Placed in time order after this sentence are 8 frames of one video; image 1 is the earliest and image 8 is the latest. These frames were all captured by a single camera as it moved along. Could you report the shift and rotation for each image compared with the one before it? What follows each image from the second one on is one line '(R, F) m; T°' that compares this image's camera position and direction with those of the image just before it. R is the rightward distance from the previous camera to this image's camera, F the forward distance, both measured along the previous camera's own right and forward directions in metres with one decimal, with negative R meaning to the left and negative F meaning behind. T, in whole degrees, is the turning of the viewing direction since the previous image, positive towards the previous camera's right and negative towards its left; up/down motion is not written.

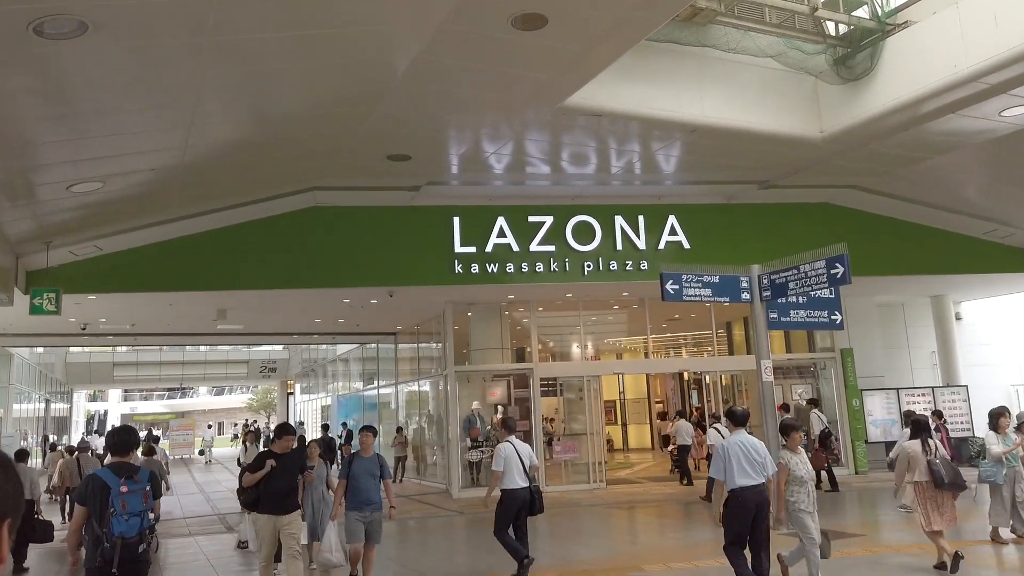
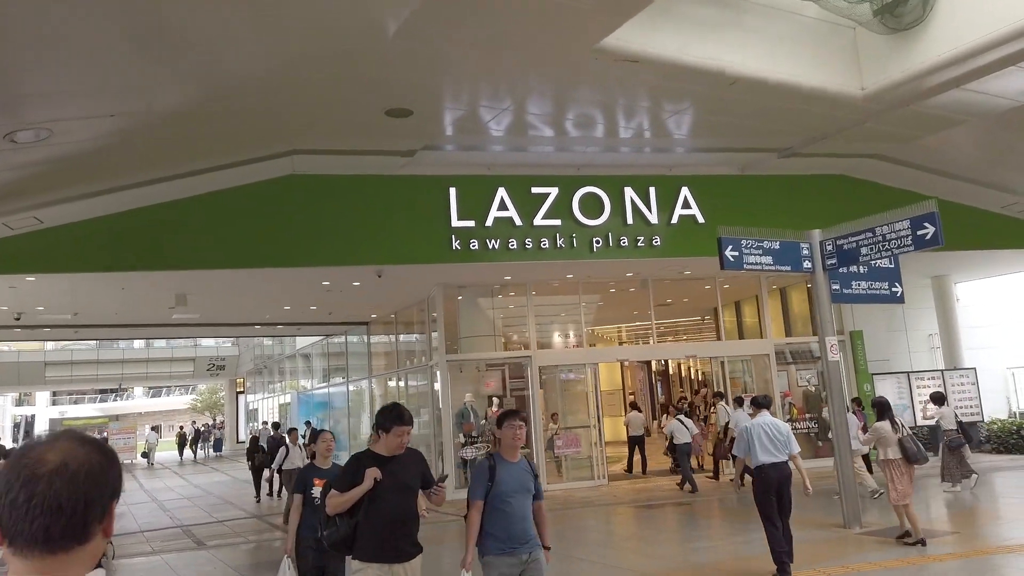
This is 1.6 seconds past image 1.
(-0.9, +1.3) m; +4°
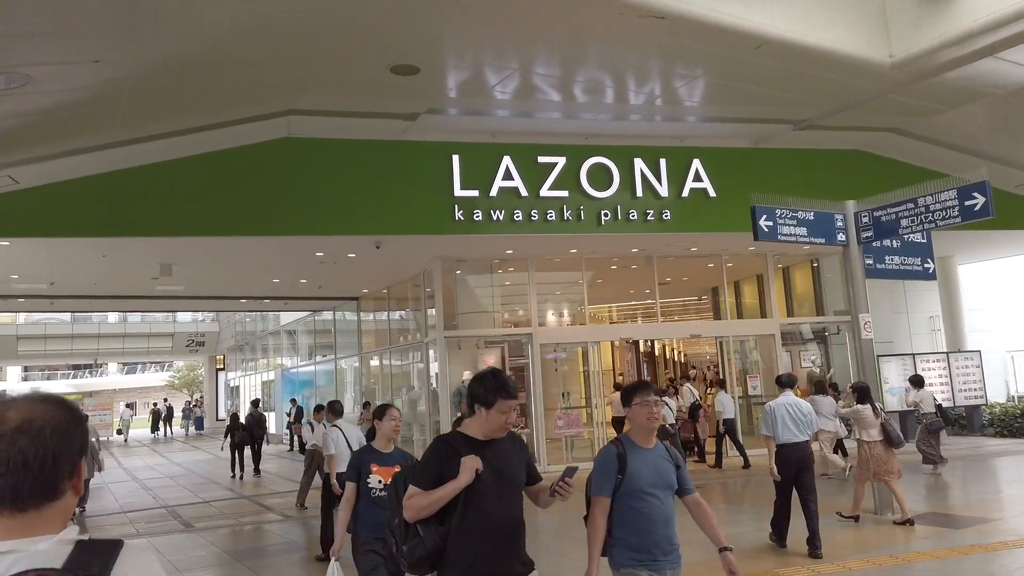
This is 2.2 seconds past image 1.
(-0.4, +0.5) m; +2°
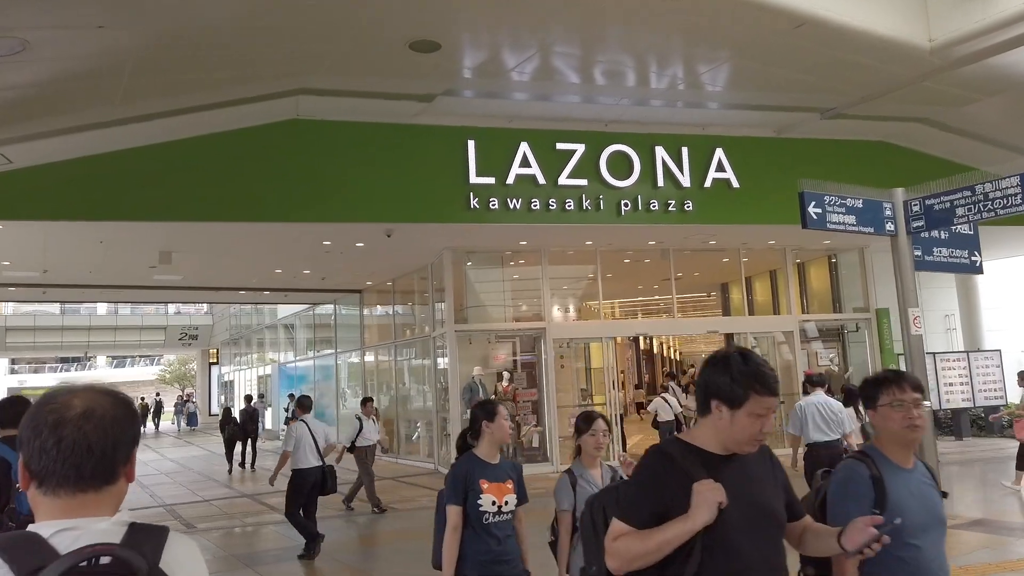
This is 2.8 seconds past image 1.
(-0.4, +0.5) m; +1°
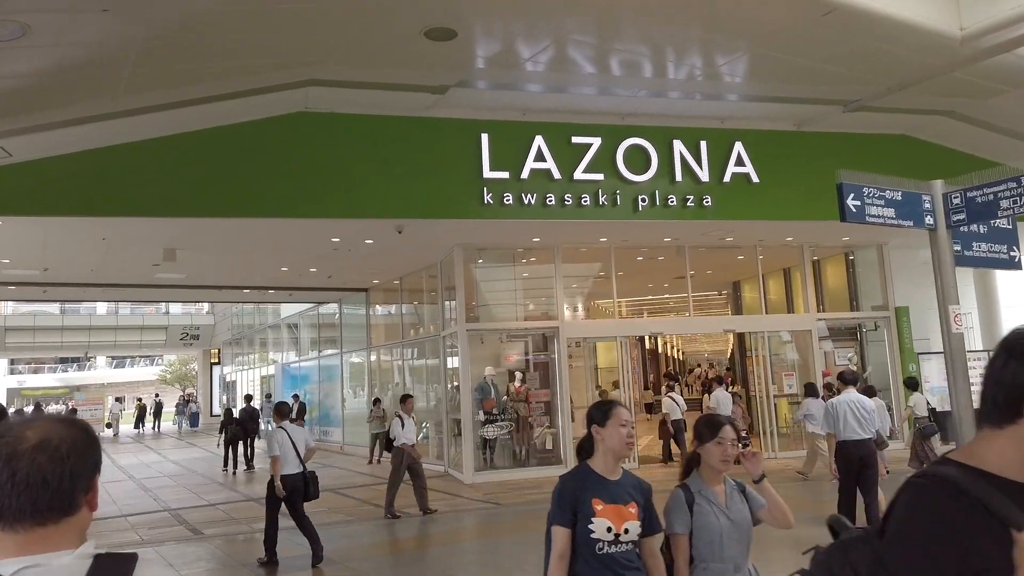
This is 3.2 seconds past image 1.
(-0.2, +0.3) m; 0°
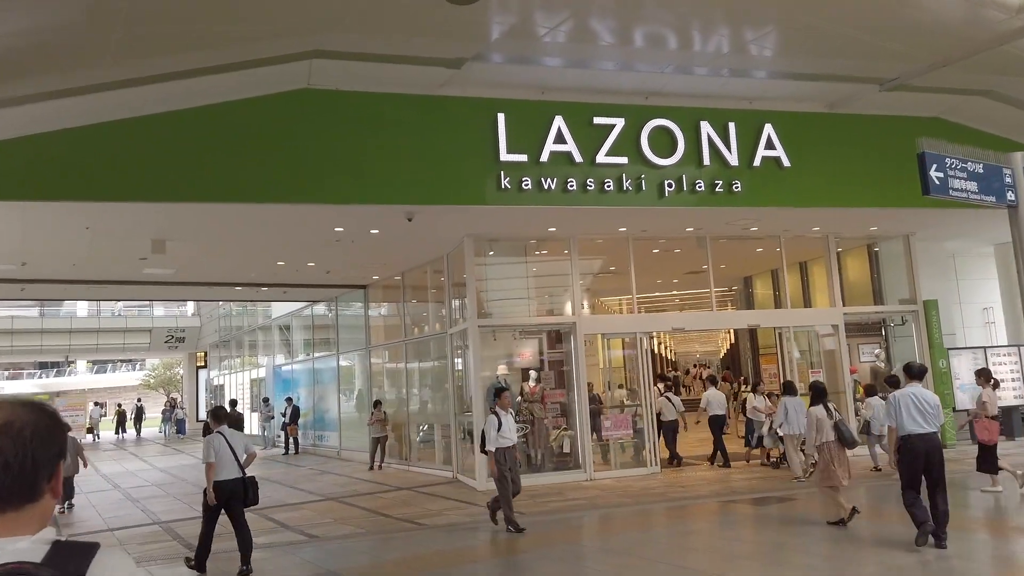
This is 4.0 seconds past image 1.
(-0.4, +0.7) m; +1°
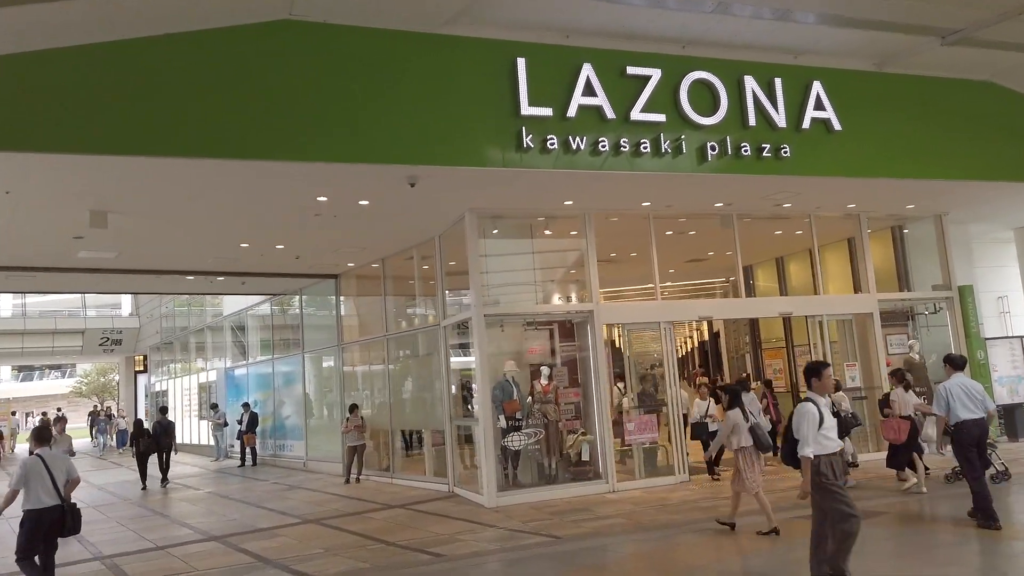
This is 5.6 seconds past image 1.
(-0.8, +1.6) m; +4°
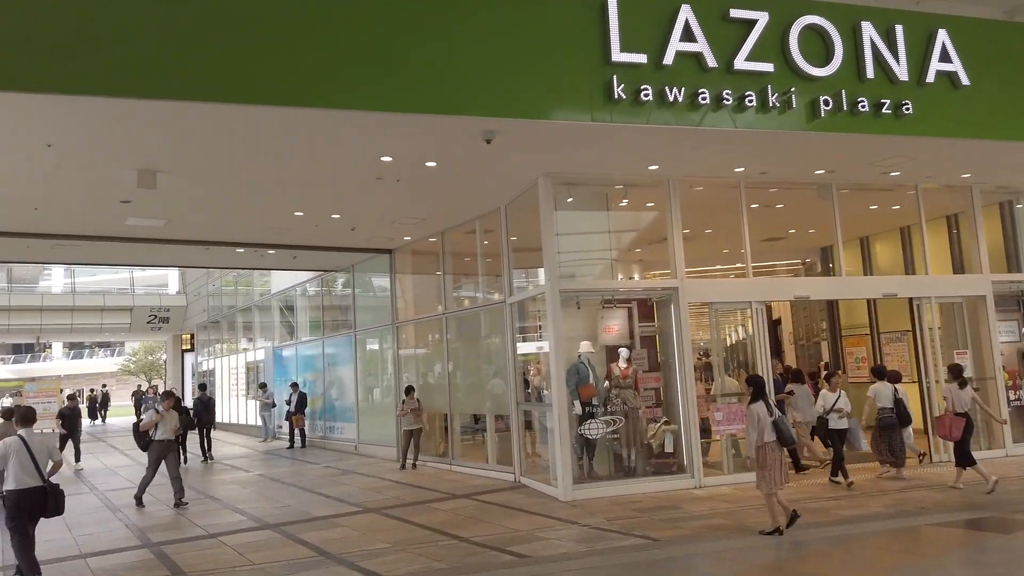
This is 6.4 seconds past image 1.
(-0.5, +0.8) m; -3°
